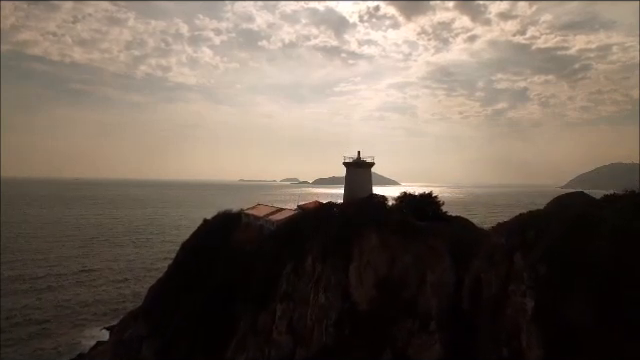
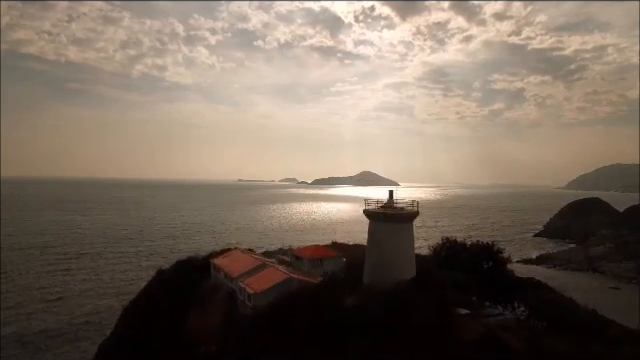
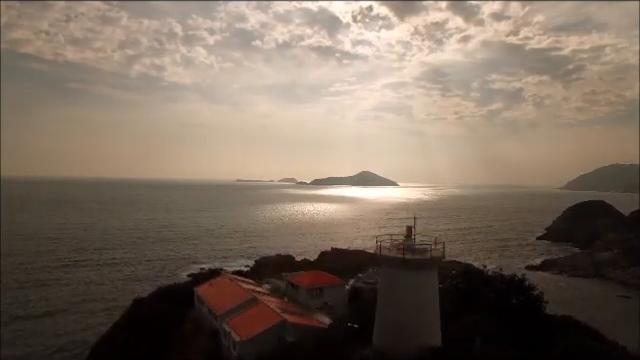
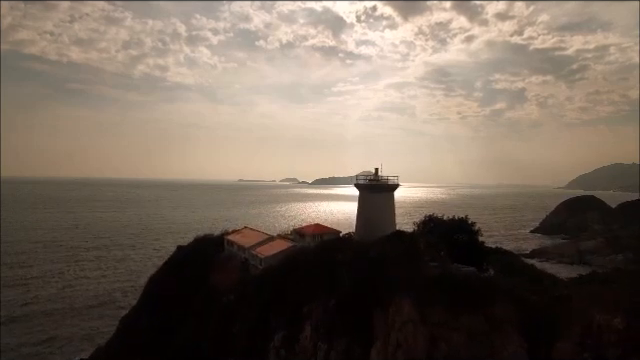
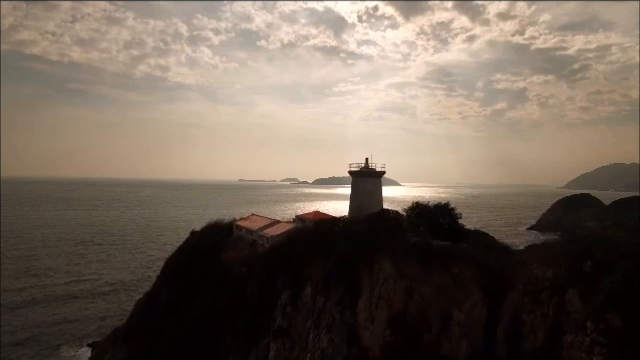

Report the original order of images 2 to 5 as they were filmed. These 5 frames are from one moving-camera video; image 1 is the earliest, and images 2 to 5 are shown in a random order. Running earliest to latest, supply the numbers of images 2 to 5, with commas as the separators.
5, 4, 2, 3
